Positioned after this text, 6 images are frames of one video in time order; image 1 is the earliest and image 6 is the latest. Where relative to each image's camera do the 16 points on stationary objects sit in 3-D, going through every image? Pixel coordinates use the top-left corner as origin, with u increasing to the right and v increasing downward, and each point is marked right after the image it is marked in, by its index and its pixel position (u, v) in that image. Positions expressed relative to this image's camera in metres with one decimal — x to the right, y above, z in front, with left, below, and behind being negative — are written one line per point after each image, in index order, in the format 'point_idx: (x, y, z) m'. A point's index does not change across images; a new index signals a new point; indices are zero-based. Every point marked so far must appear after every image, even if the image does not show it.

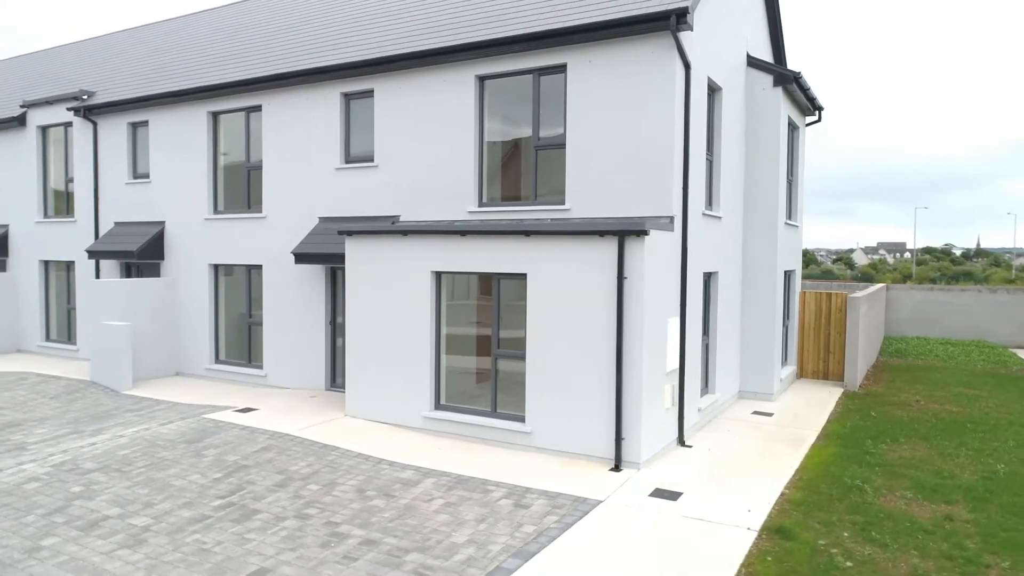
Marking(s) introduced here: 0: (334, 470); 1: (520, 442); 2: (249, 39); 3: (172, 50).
0: (-1.9, -1.9, +6.9) m
1: (+0.1, -1.8, +7.8) m
2: (-5.4, +5.1, +13.6) m
3: (-7.8, +5.5, +15.2) m
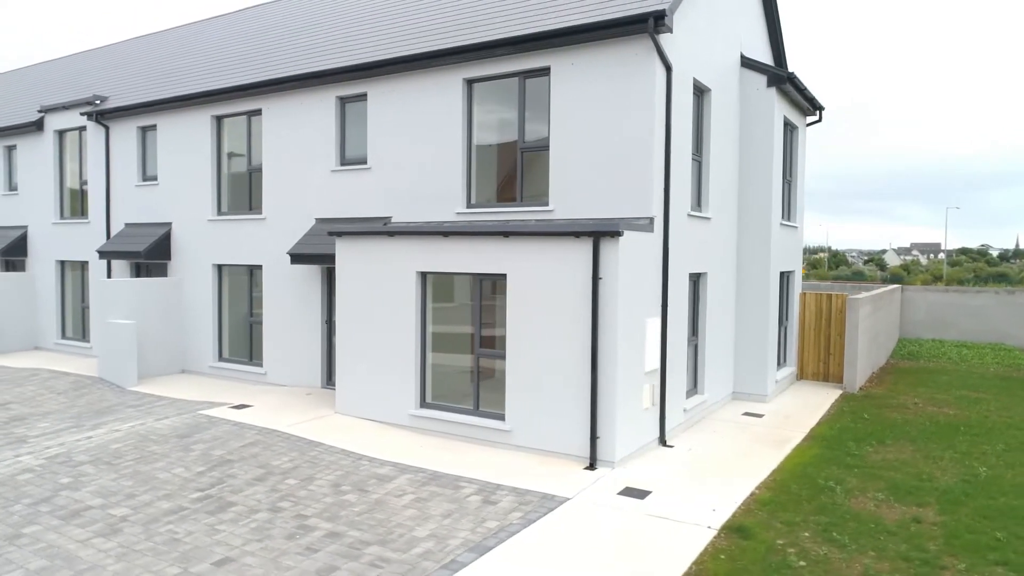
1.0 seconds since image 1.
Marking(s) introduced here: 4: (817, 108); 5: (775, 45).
0: (-2.1, -1.9, +7.1) m
1: (-0.2, -1.8, +7.9) m
2: (-5.4, +5.1, +13.9) m
3: (-7.8, +5.5, +15.6) m
4: (+6.1, +3.6, +13.2) m
5: (+5.2, +4.7, +13.0) m
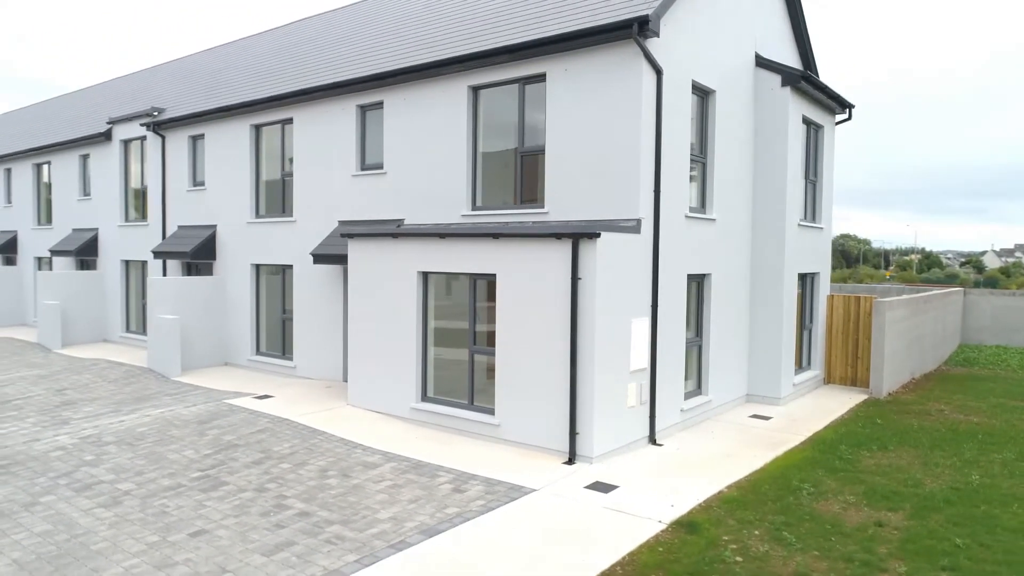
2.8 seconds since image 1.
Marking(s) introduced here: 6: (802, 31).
0: (-2.3, -1.9, +7.6) m
1: (-0.3, -1.8, +8.2) m
2: (-4.9, +5.1, +14.7) m
3: (-7.0, +5.5, +16.6) m
4: (+6.5, +3.5, +12.8) m
5: (+5.6, +4.7, +12.7) m
6: (+5.5, +4.9, +12.5) m
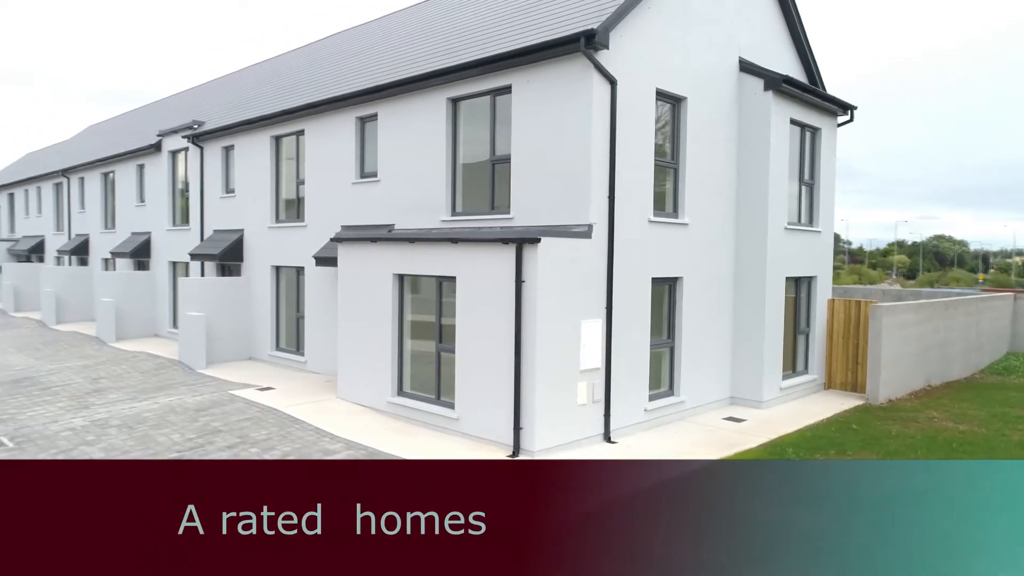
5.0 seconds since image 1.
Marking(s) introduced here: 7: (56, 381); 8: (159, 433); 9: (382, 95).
0: (-2.9, -1.9, +8.3) m
1: (-0.8, -1.8, +8.7) m
2: (-4.7, +5.1, +15.7) m
3: (-6.7, +5.5, +17.8) m
4: (+6.4, +3.5, +12.6) m
5: (+5.5, +4.6, +12.6) m
6: (+5.4, +4.8, +12.4) m
7: (-8.5, -1.7, +12.3) m
8: (-4.5, -1.9, +8.5) m
9: (-2.2, +3.3, +11.3) m
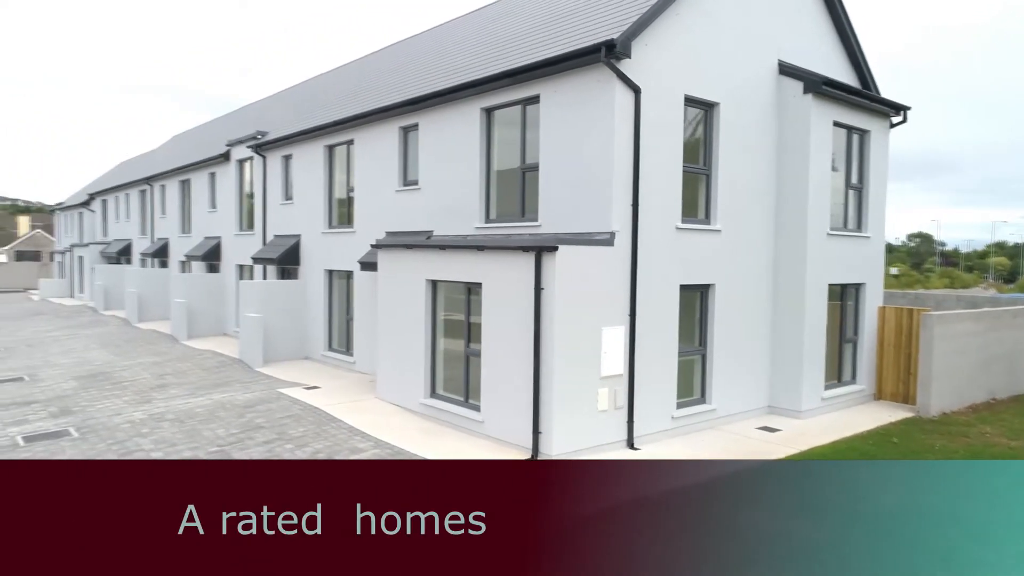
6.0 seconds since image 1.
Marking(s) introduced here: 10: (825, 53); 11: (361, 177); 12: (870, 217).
0: (-2.6, -2.0, +8.8) m
1: (-0.5, -1.9, +9.0) m
2: (-3.6, +5.1, +16.3) m
3: (-5.3, +5.5, +18.6) m
4: (+7.1, +3.3, +12.2) m
5: (+6.3, +4.5, +12.2) m
6: (+6.1, +4.7, +12.0) m
7: (-7.8, -1.8, +13.4) m
8: (-4.2, -1.9, +9.1) m
9: (-1.6, +3.2, +11.7) m
10: (+5.6, +4.3, +11.9) m
11: (-3.1, +2.3, +13.7) m
12: (+6.5, +1.3, +12.0) m
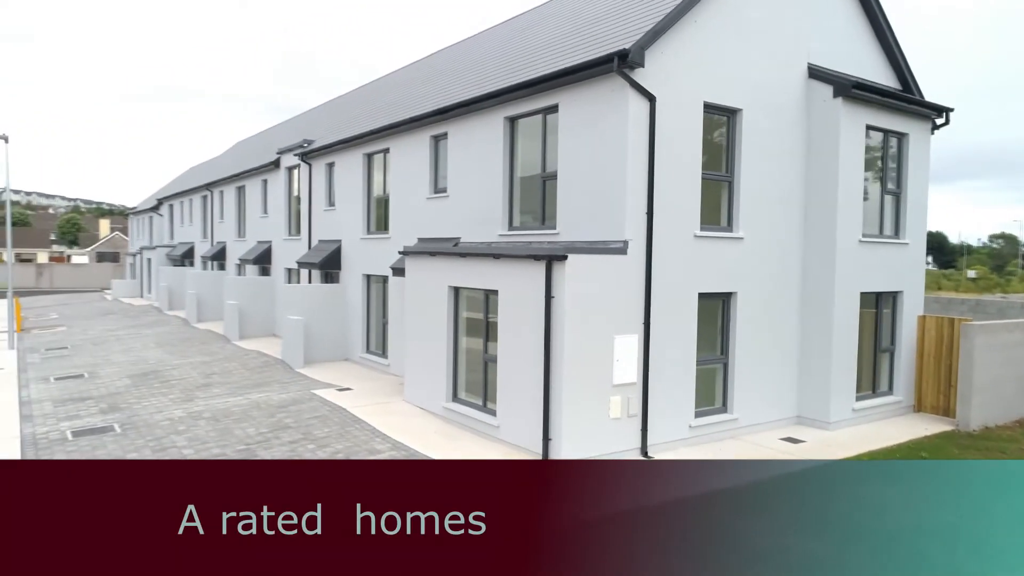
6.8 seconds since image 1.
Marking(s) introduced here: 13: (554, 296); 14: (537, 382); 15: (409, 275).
0: (-2.4, -2.1, +9.2) m
1: (-0.3, -2.0, +9.1) m
2: (-2.7, +5.0, +16.7) m
3: (-4.2, +5.4, +19.2) m
4: (+7.6, +3.2, +11.7) m
5: (+6.8, +4.4, +11.9) m
6: (+6.6, +4.5, +11.6) m
7: (-7.2, -1.9, +14.1) m
8: (-4.0, -2.0, +9.6) m
9: (-1.1, +3.1, +11.9) m
10: (+6.1, +4.1, +11.6) m
11: (-2.5, +2.2, +14.1) m
12: (+7.0, +1.2, +11.6) m
13: (+0.5, -0.1, +8.0) m
14: (+0.3, -1.2, +8.3) m
15: (-1.7, +0.2, +11.3) m
